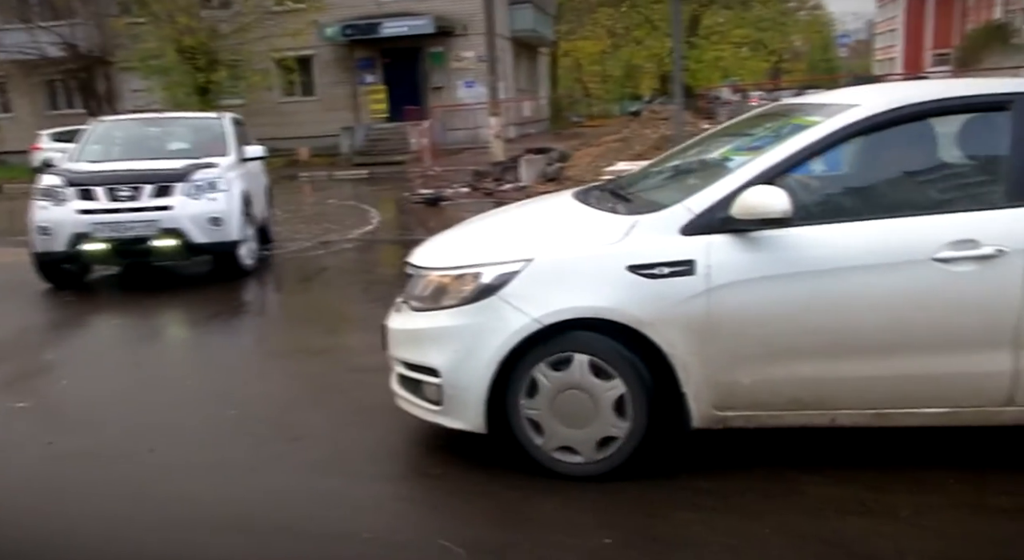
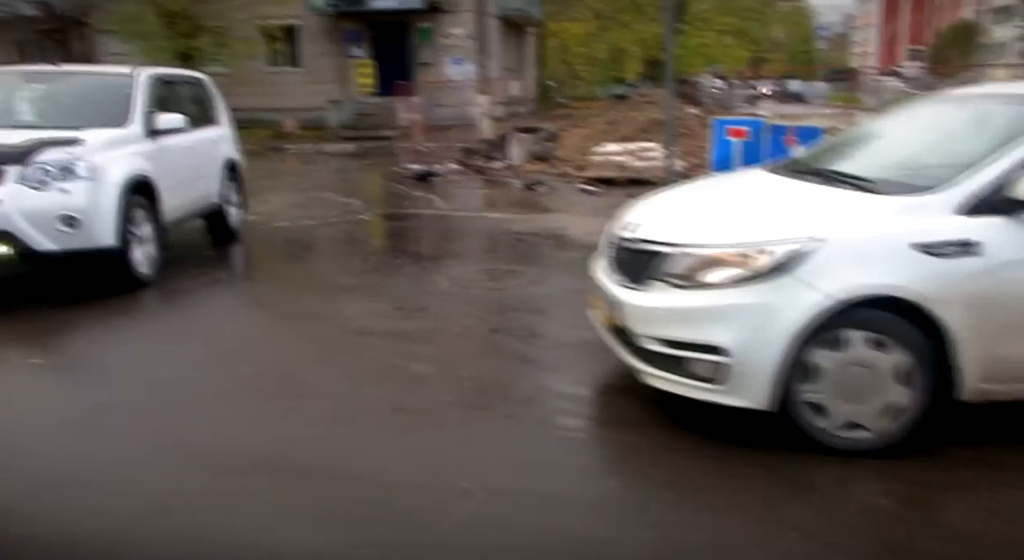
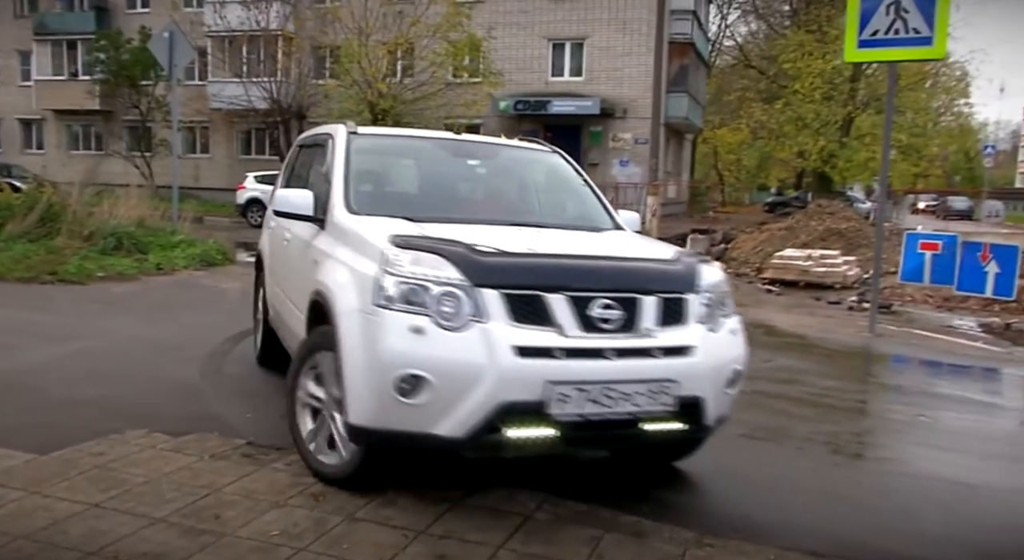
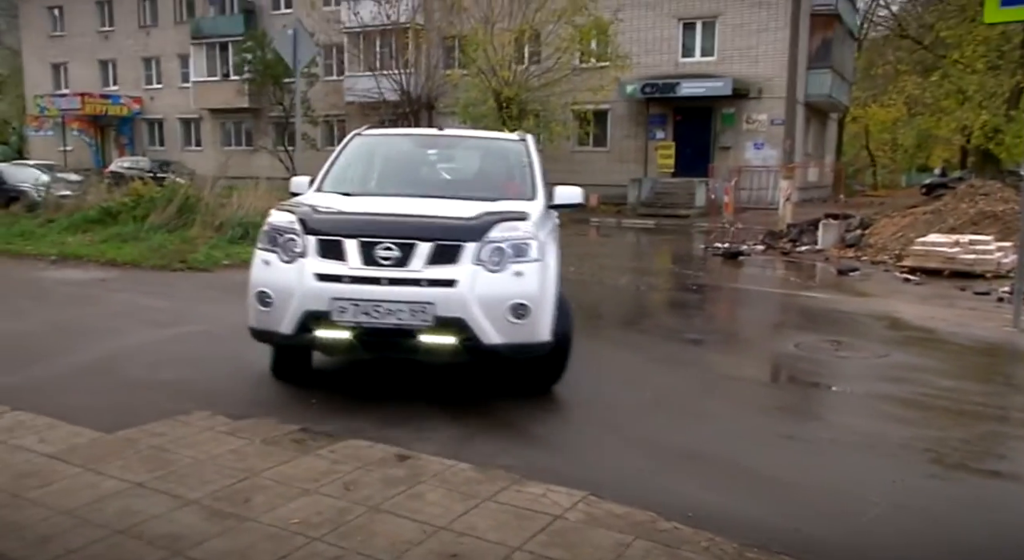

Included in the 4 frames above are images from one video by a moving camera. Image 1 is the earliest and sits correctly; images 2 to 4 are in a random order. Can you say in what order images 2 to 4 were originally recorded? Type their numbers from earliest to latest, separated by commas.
2, 4, 3
